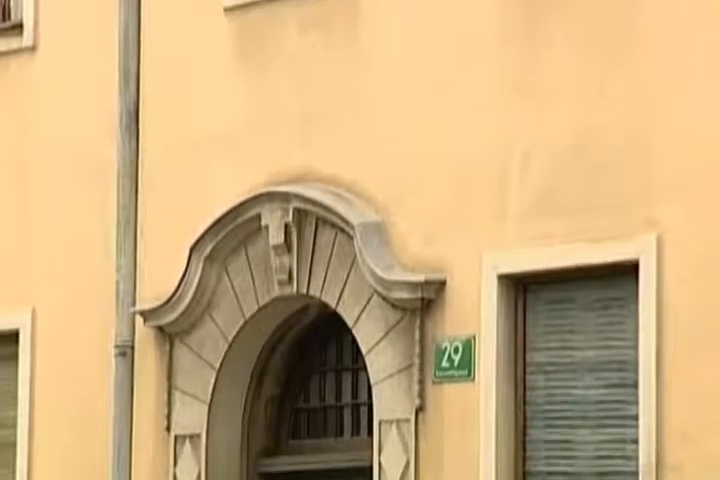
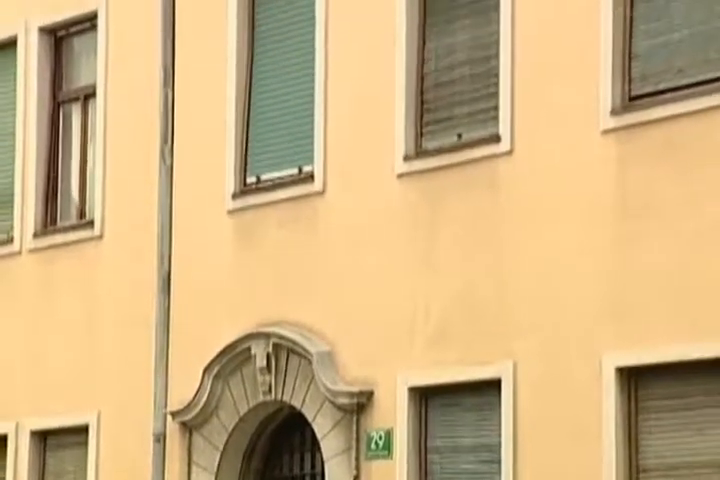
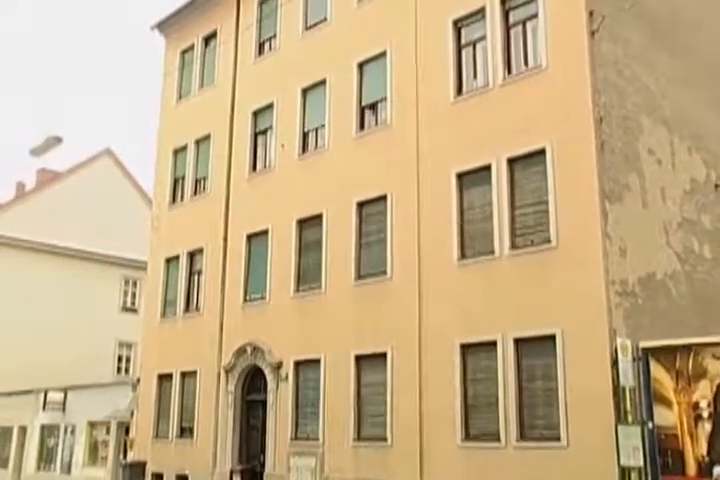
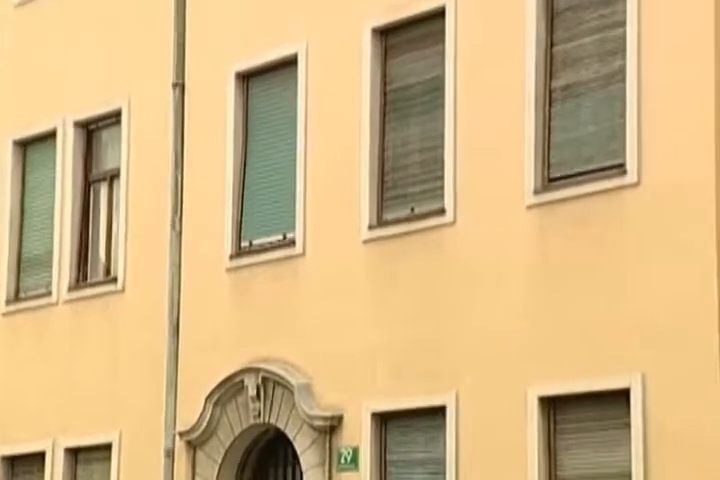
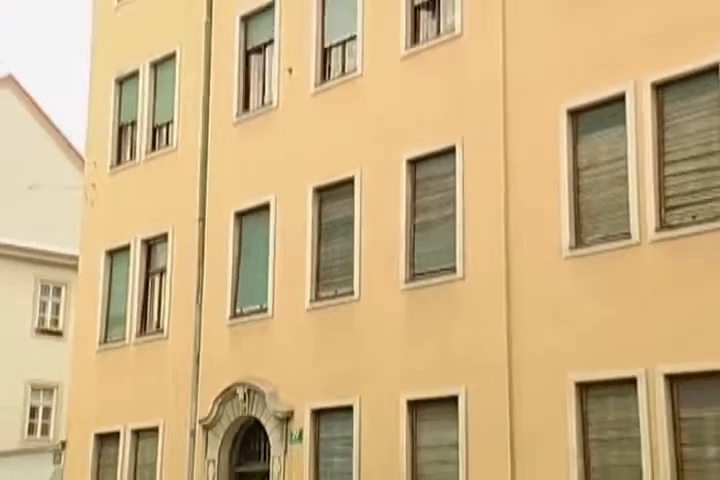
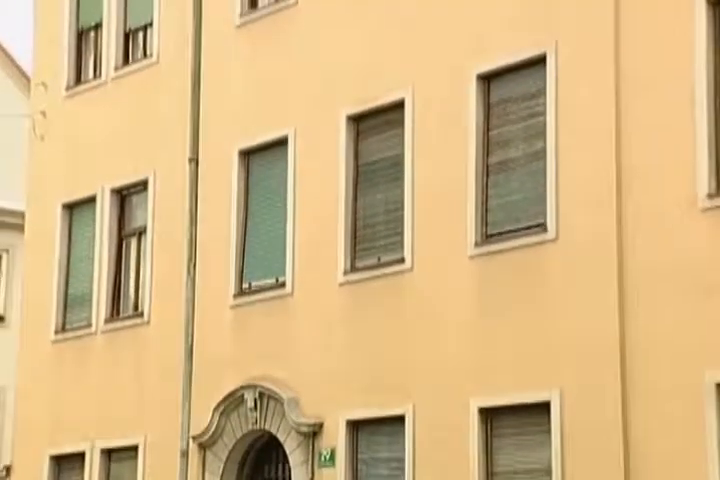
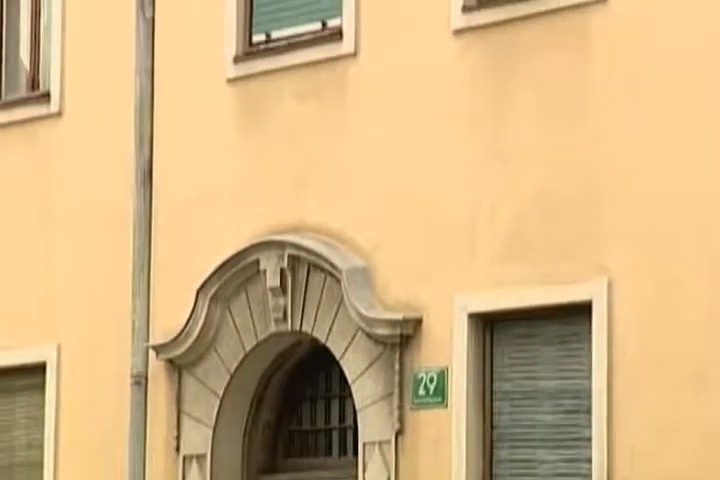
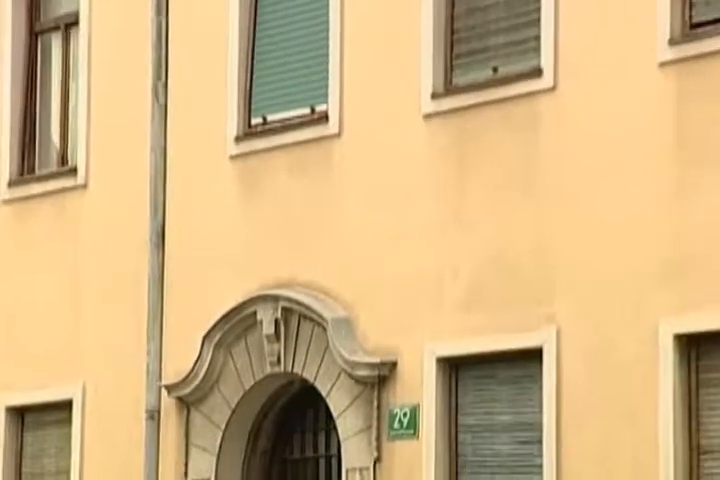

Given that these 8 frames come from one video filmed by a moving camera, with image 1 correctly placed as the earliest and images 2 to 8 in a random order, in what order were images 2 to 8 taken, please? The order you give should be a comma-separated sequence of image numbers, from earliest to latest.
7, 8, 2, 4, 6, 5, 3
